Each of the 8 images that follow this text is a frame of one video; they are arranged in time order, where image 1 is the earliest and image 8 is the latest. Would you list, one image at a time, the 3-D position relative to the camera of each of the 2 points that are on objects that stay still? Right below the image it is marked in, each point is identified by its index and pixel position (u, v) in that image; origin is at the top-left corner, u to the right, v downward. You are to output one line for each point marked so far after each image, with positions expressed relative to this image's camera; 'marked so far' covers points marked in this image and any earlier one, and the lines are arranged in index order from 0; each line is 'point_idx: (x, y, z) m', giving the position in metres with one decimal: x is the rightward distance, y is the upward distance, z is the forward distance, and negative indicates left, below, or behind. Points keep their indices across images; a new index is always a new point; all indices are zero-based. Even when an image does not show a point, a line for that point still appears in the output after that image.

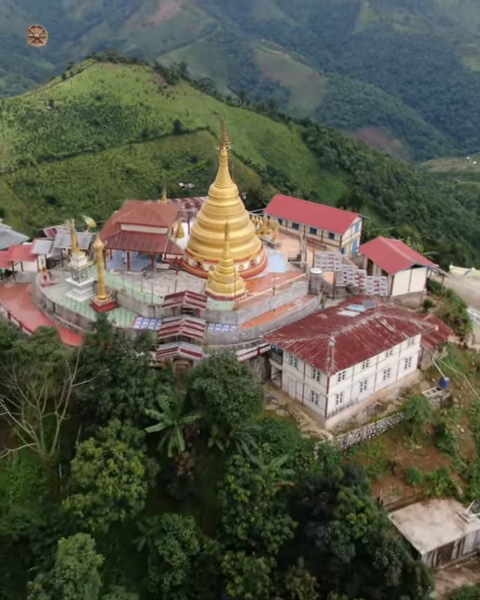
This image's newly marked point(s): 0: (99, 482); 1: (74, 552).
0: (-4.7, -6.1, +19.4) m
1: (-5.1, -7.8, +18.2) m
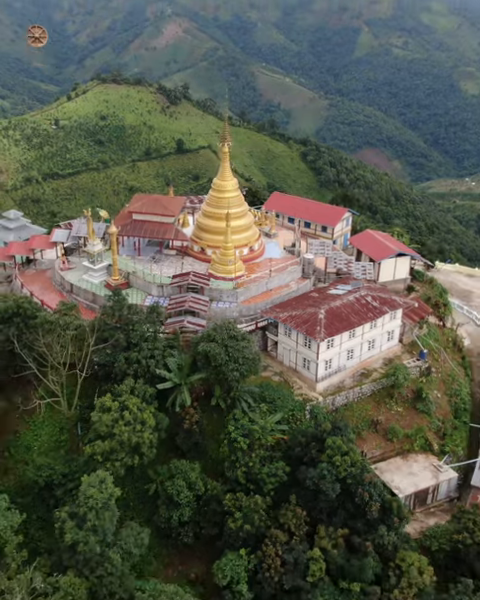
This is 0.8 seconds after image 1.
0: (-4.7, -4.9, +22.2) m
1: (-5.2, -6.6, +21.0) m
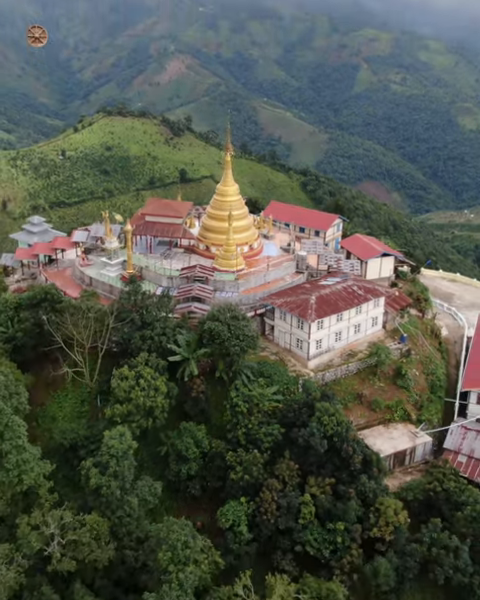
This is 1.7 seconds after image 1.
0: (-4.7, -4.1, +25.5) m
1: (-5.1, -5.7, +24.2) m
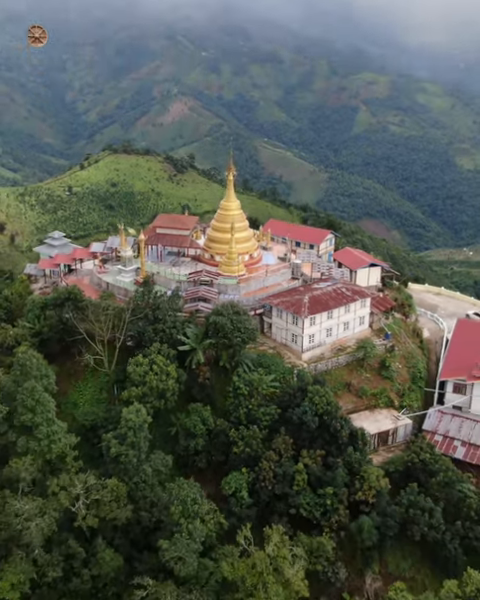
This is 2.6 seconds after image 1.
0: (-4.6, -3.8, +29.0) m
1: (-5.1, -5.4, +27.6) m
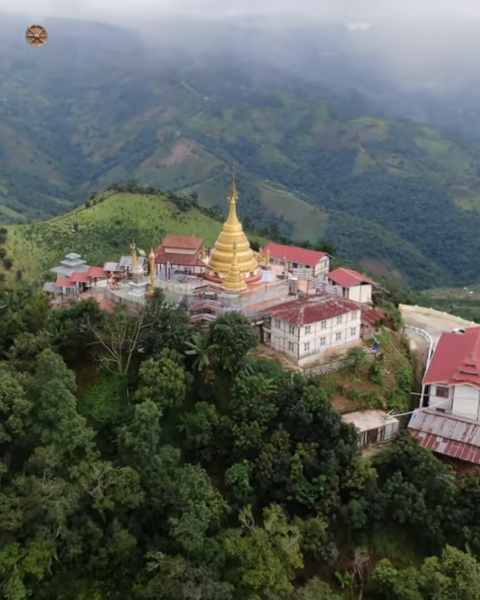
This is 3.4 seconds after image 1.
0: (-4.6, -4.3, +32.1) m
1: (-5.0, -5.7, +30.6) m
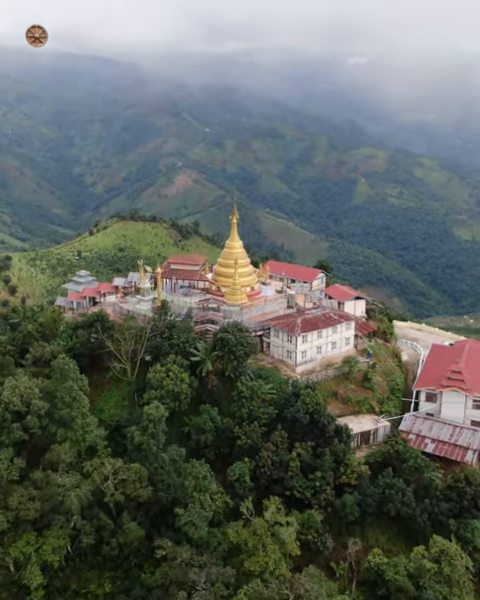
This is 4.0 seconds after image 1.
0: (-4.5, -4.8, +34.4) m
1: (-5.0, -6.1, +32.9) m
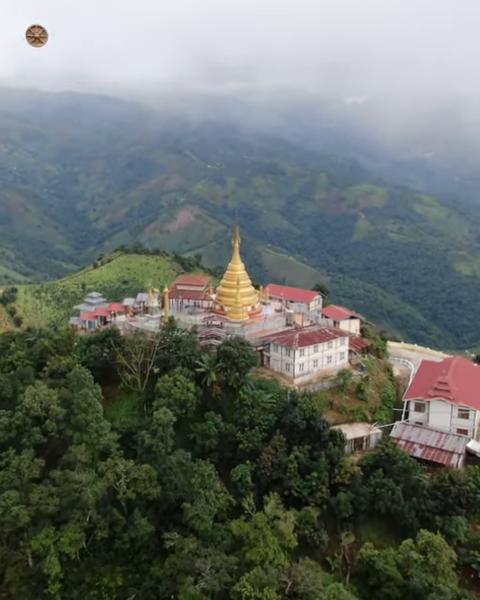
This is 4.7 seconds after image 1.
0: (-4.4, -5.7, +37.2) m
1: (-4.8, -7.0, +35.6) m
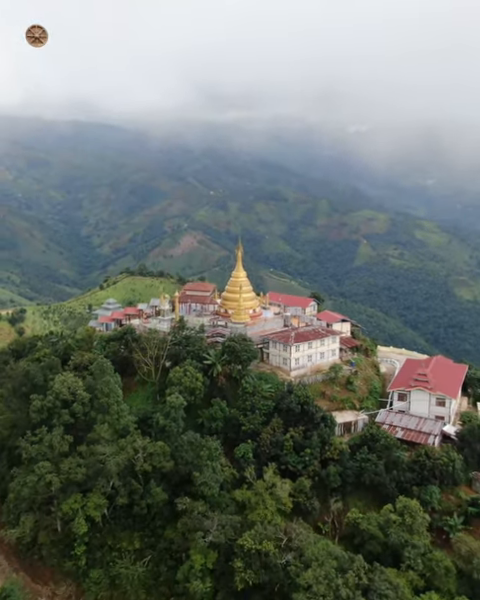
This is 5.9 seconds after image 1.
0: (-4.2, -5.7, +42.3) m
1: (-4.7, -6.9, +40.6) m
